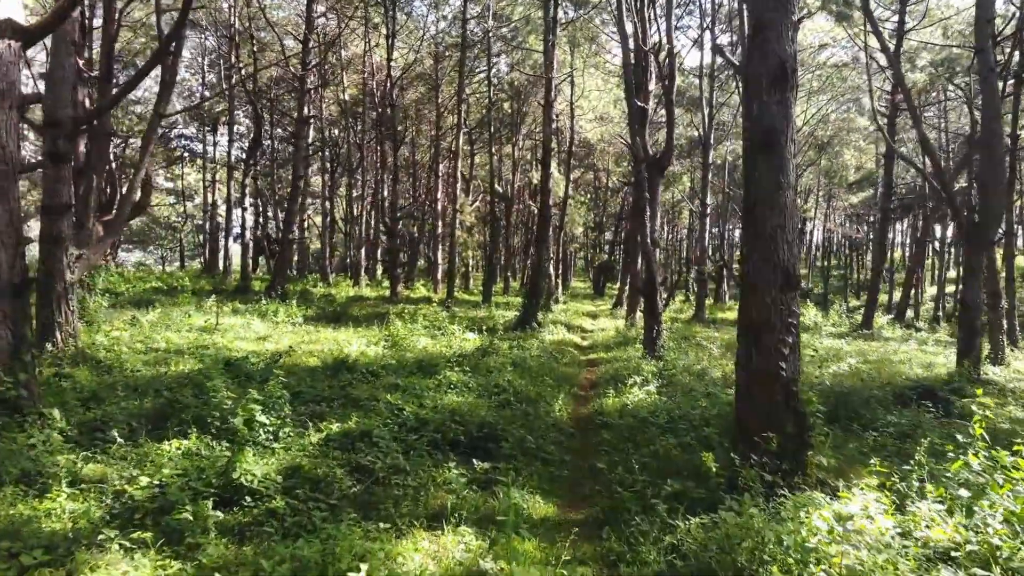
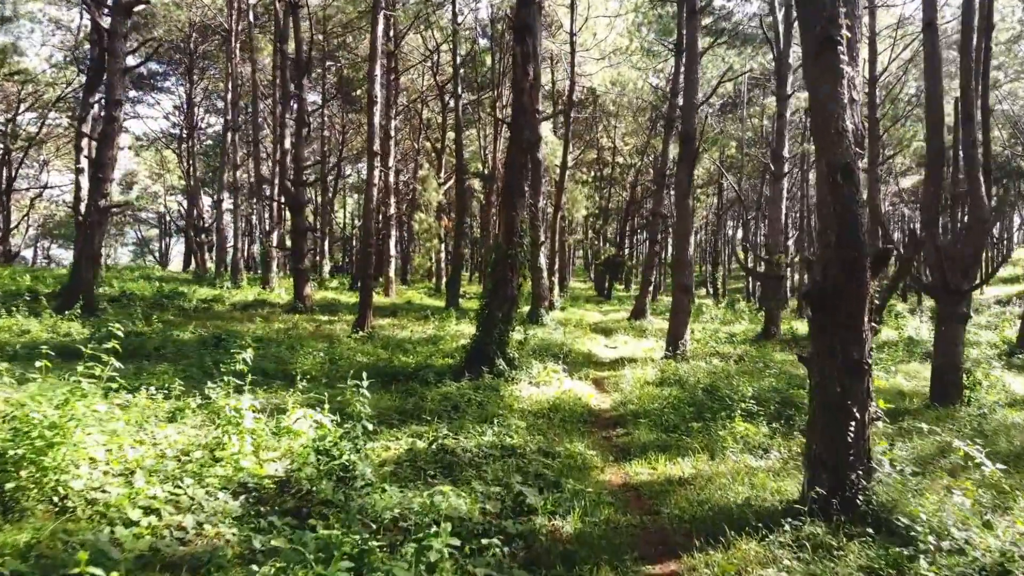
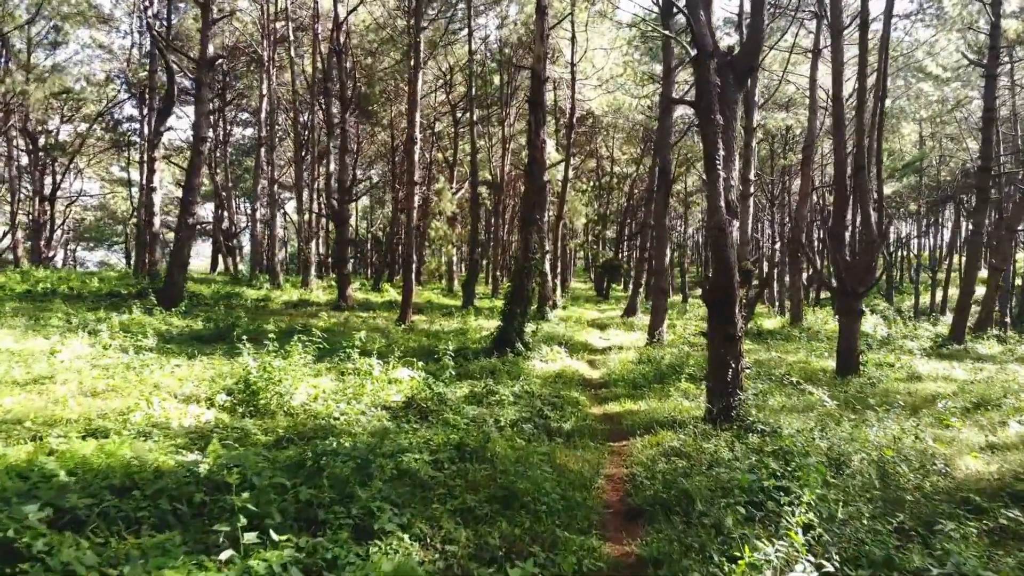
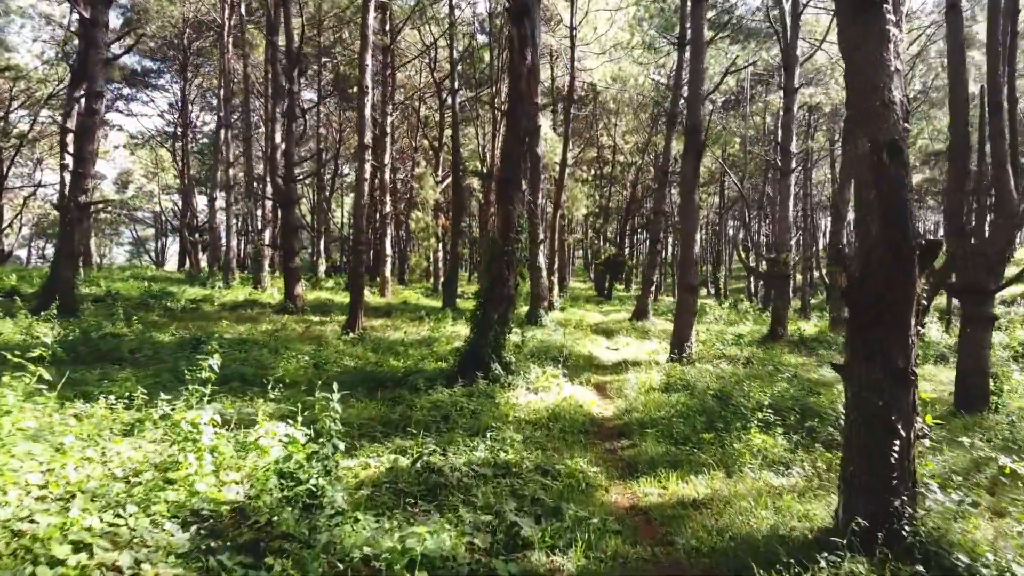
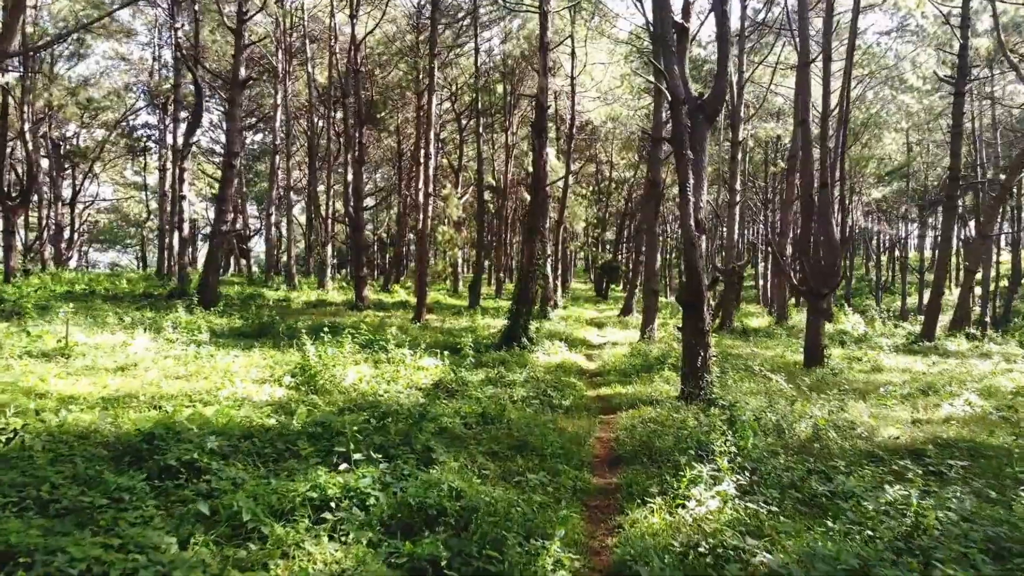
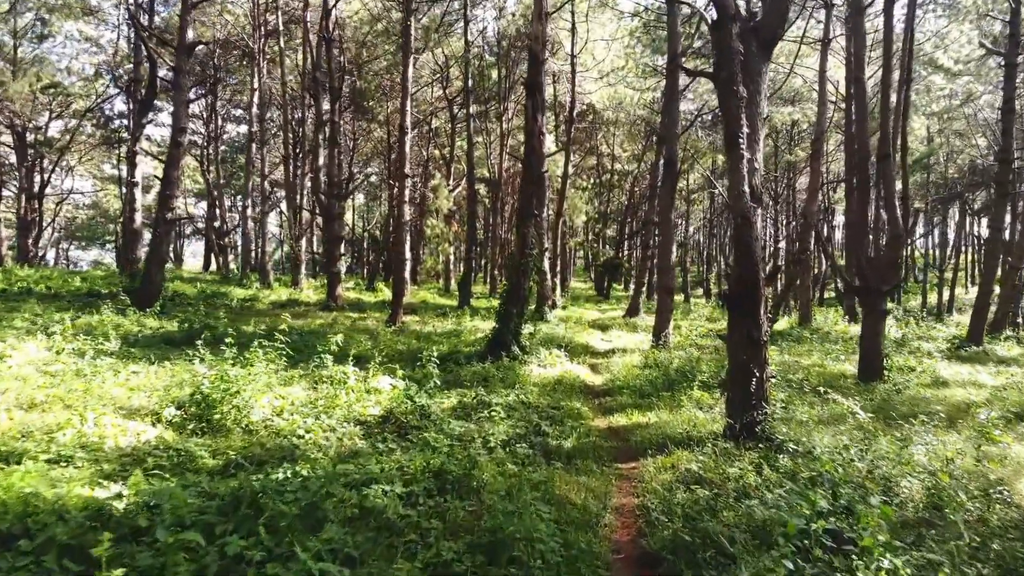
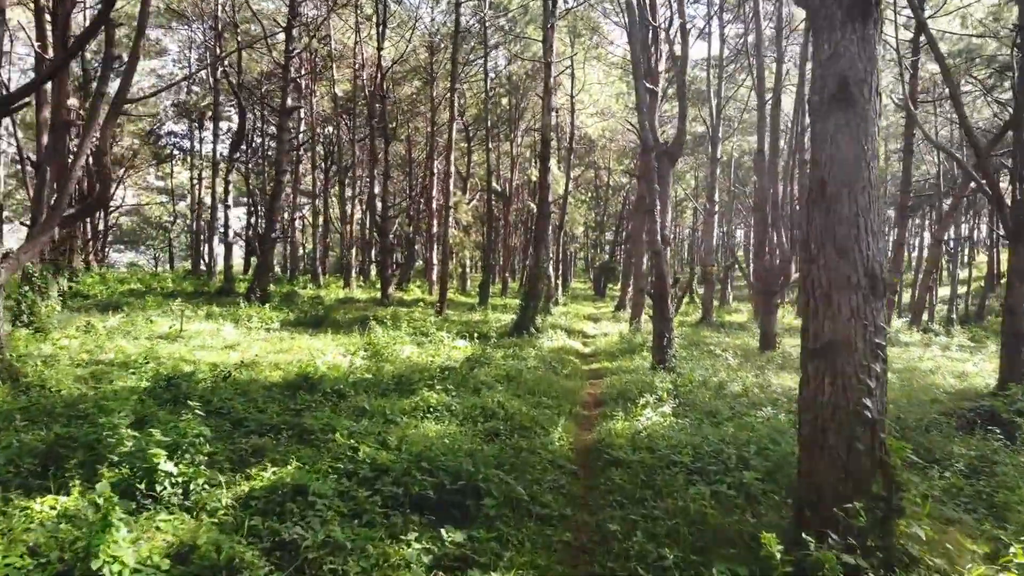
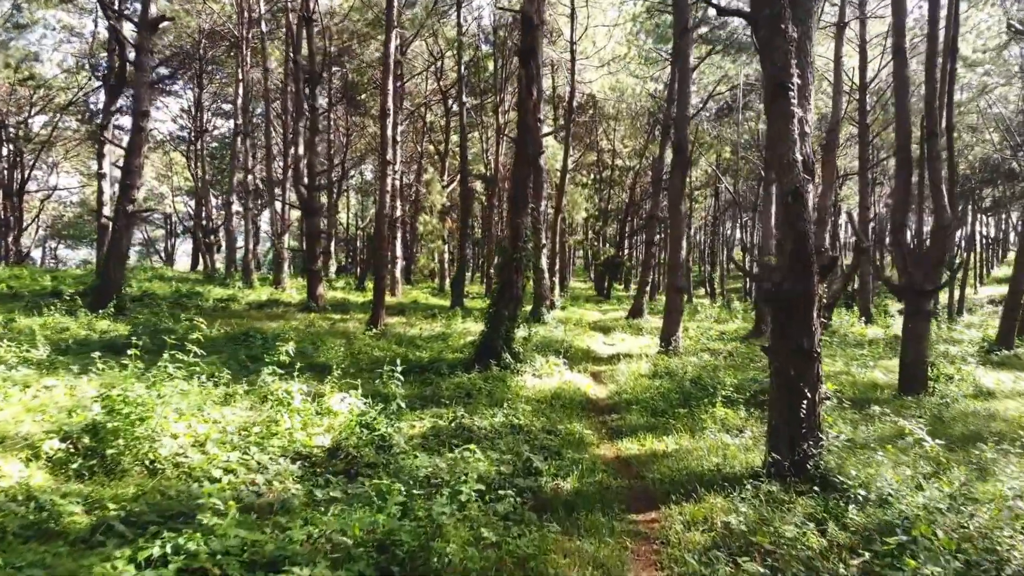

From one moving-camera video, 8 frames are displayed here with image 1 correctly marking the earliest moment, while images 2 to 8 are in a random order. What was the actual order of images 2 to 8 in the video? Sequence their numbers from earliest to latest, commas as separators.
7, 5, 3, 6, 8, 2, 4
